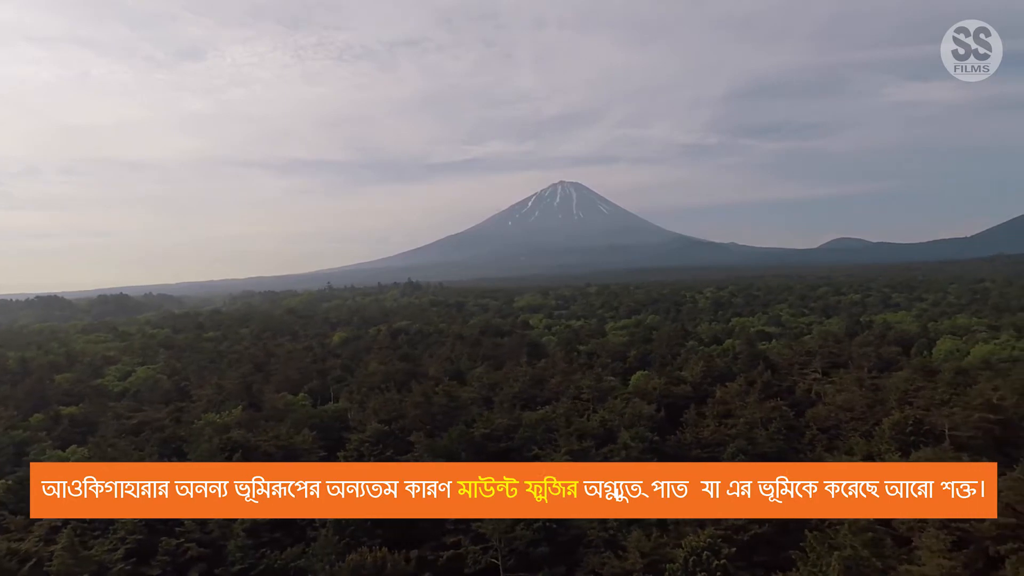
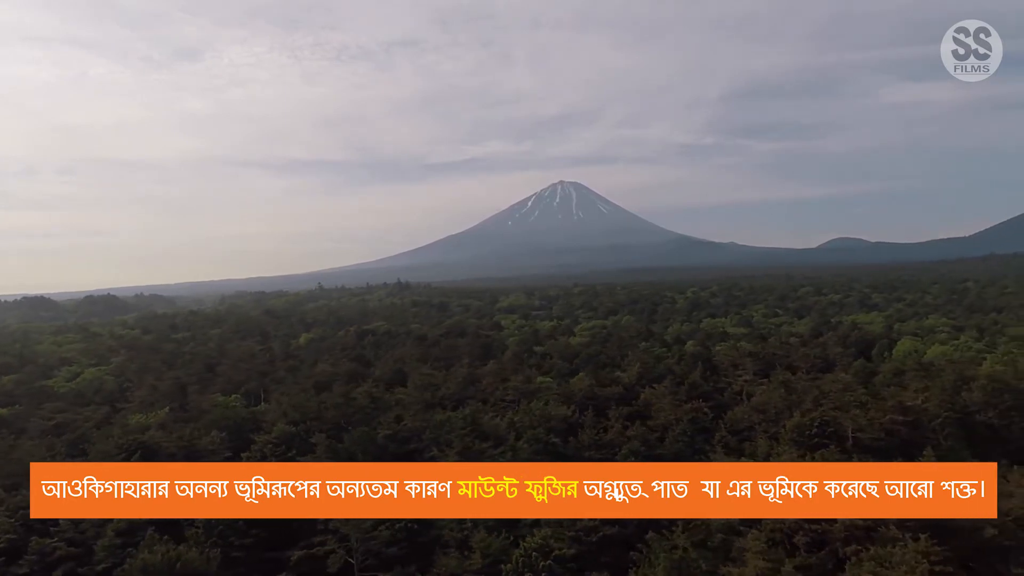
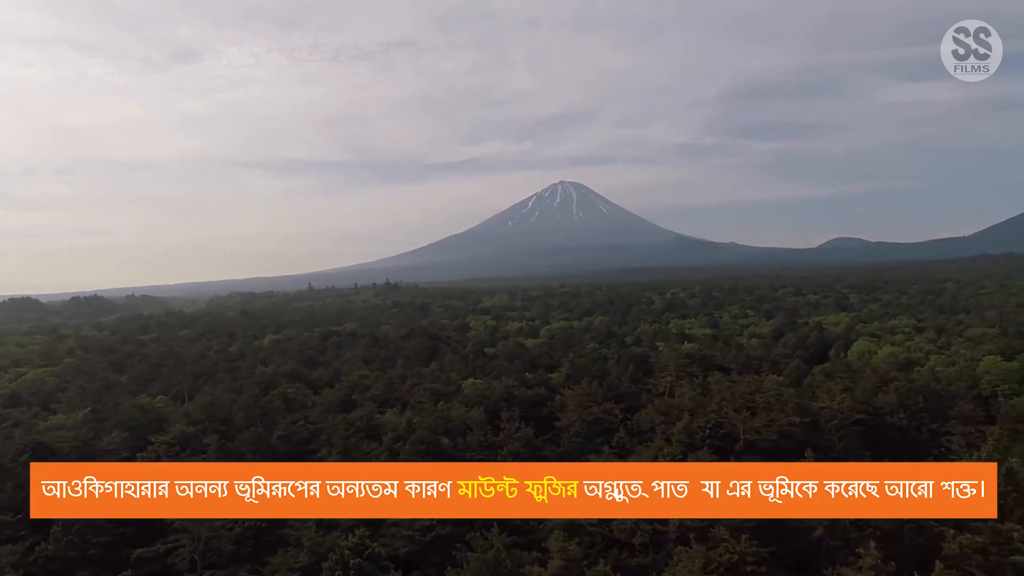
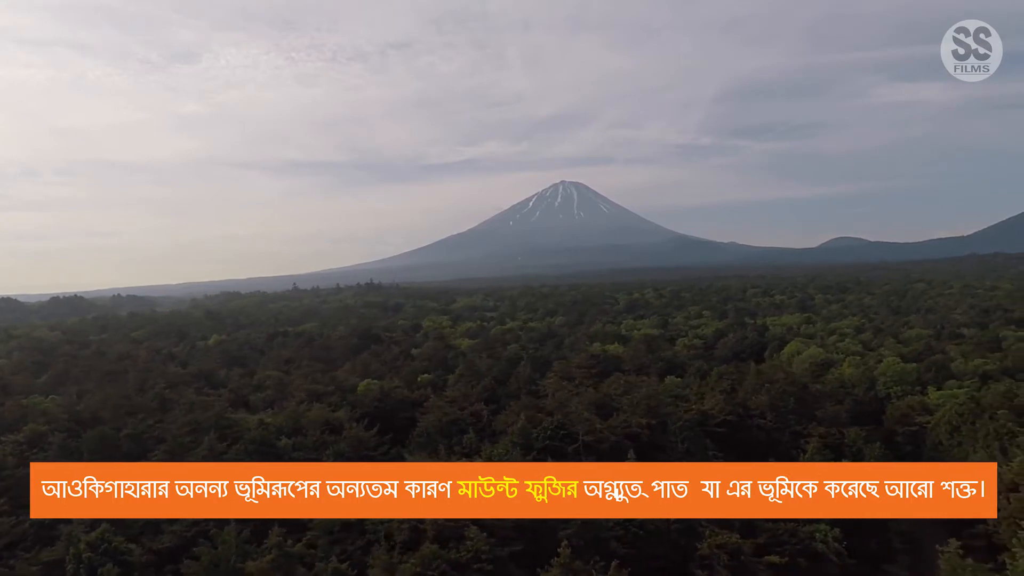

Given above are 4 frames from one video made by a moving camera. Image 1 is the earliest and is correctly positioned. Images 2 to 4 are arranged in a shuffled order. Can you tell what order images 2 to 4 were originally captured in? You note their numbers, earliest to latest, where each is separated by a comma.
2, 3, 4
